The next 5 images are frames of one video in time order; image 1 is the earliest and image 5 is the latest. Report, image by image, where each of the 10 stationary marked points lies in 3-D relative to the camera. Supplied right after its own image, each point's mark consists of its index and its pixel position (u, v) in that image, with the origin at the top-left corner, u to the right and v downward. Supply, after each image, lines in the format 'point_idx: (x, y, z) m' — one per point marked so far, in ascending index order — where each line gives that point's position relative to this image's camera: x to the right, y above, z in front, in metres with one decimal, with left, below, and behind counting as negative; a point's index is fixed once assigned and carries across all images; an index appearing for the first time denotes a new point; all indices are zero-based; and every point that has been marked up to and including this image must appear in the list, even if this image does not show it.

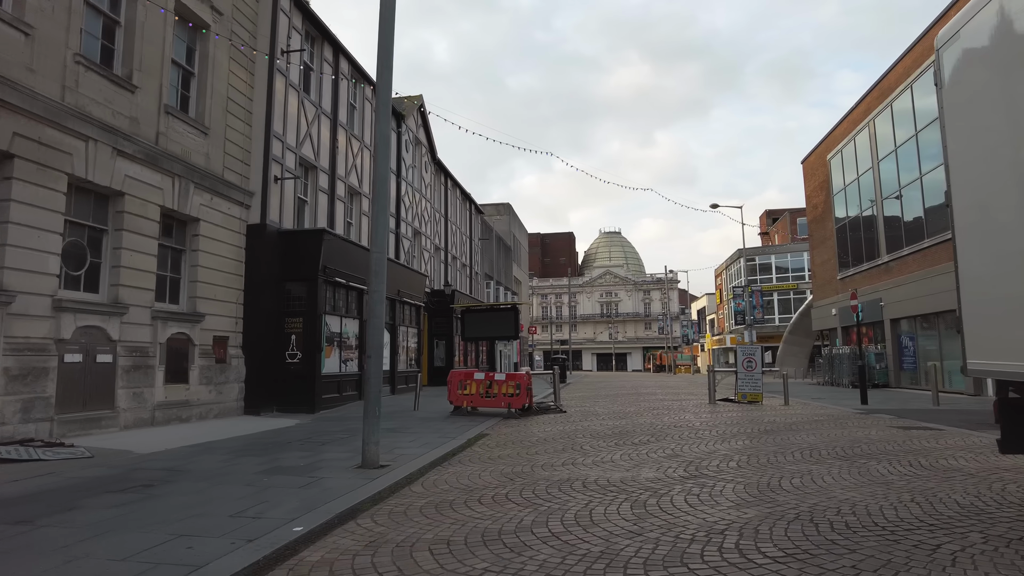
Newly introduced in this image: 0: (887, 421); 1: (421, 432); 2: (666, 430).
0: (+6.5, -2.3, +11.2) m
1: (-1.6, -2.5, +11.3) m
2: (+2.4, -2.3, +10.3) m
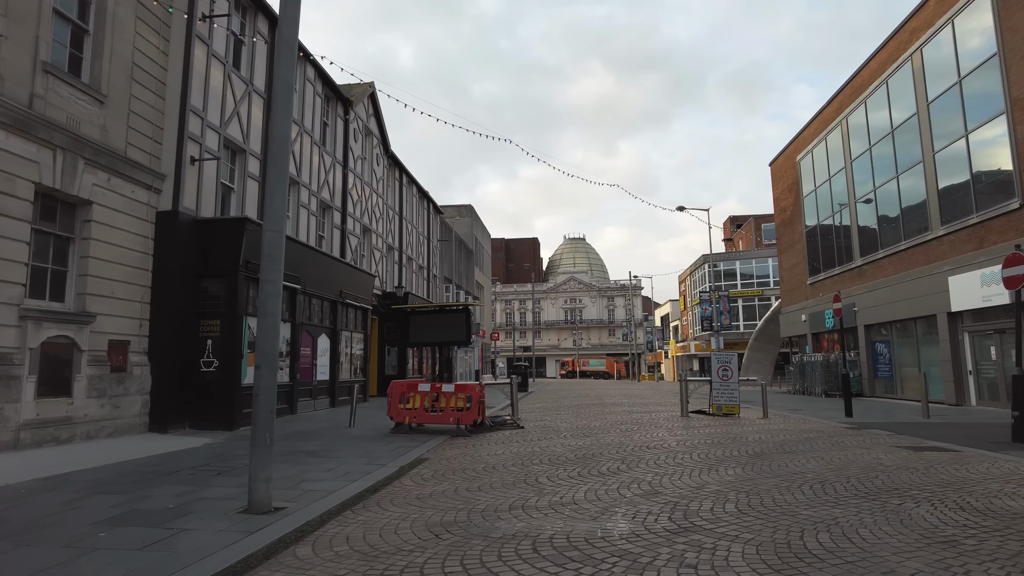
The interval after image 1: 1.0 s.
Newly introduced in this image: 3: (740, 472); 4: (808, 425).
0: (+5.6, -2.3, +9.8) m
1: (-2.4, -2.5, +9.5) m
2: (+1.7, -2.2, +8.7) m
3: (+2.5, -2.0, +7.2) m
4: (+5.8, -2.6, +12.7) m
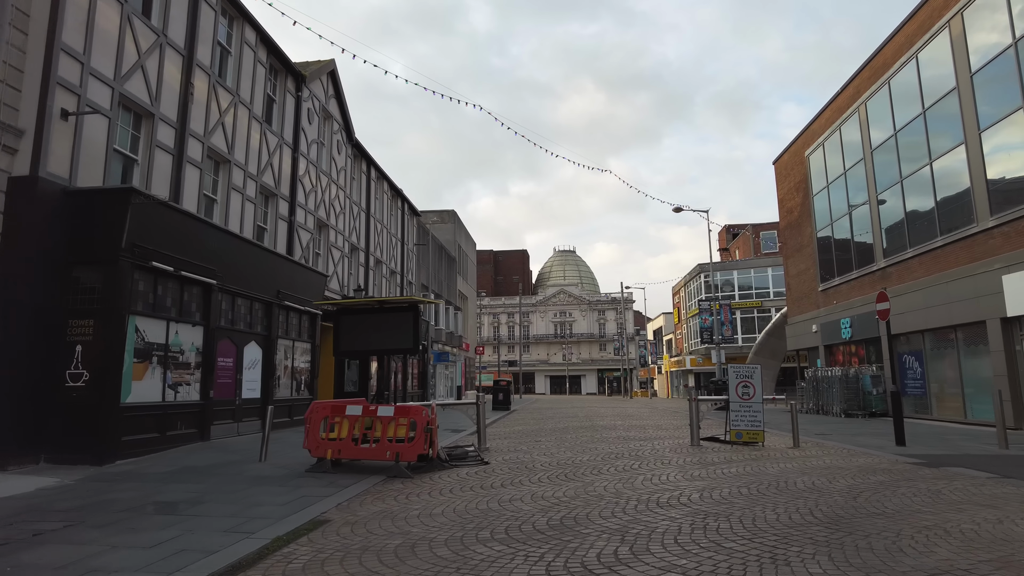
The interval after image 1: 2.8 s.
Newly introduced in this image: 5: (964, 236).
0: (+5.1, -2.1, +6.8) m
1: (-2.9, -2.2, +6.3) m
2: (+1.1, -2.0, +5.6) m
3: (+2.0, -1.7, +4.1) m
4: (+5.2, -2.5, +9.7) m
5: (+11.9, +1.4, +17.1) m
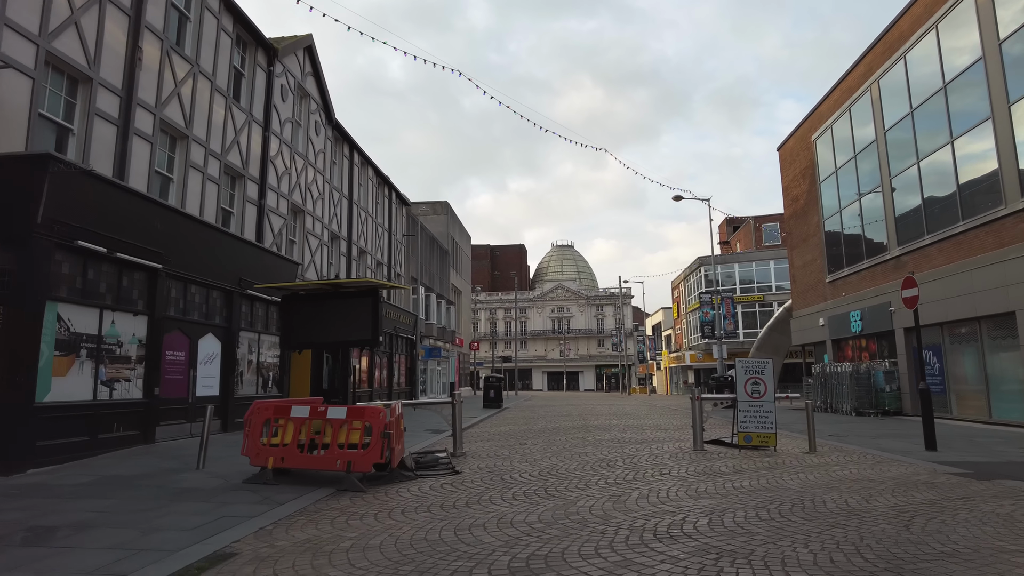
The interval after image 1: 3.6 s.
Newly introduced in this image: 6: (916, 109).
0: (+4.8, -1.8, +5.5) m
1: (-3.2, -2.0, +5.0) m
2: (+0.8, -1.7, +4.3) m
3: (+1.7, -1.5, +2.8) m
4: (+4.8, -2.3, +8.4) m
5: (+11.5, +1.7, +15.8) m
6: (+11.9, +5.3, +19.2) m
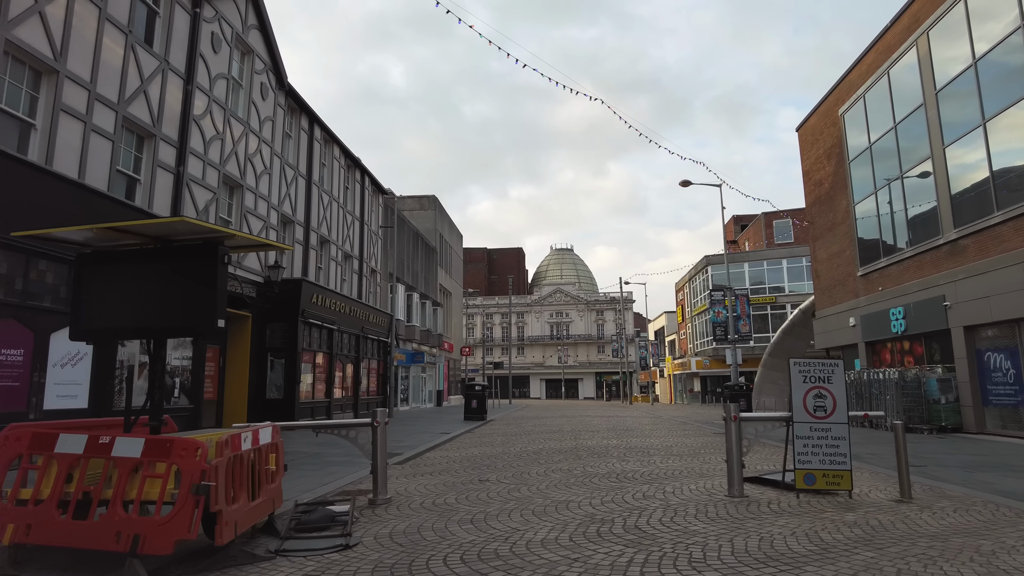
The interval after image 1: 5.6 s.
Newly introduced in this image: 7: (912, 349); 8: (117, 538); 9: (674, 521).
0: (+4.2, -1.4, +2.1) m
1: (-3.8, -1.6, +1.6) m
2: (+0.2, -1.3, +0.9) m
3: (+1.1, -1.1, -0.6) m
4: (+4.3, -1.9, +5.0) m
5: (+11.0, +1.9, +12.4) m
6: (+11.3, +5.5, +15.8) m
7: (+11.7, -1.8, +19.1) m
8: (-2.6, -1.7, +4.4) m
9: (+1.4, -2.0, +5.6) m
